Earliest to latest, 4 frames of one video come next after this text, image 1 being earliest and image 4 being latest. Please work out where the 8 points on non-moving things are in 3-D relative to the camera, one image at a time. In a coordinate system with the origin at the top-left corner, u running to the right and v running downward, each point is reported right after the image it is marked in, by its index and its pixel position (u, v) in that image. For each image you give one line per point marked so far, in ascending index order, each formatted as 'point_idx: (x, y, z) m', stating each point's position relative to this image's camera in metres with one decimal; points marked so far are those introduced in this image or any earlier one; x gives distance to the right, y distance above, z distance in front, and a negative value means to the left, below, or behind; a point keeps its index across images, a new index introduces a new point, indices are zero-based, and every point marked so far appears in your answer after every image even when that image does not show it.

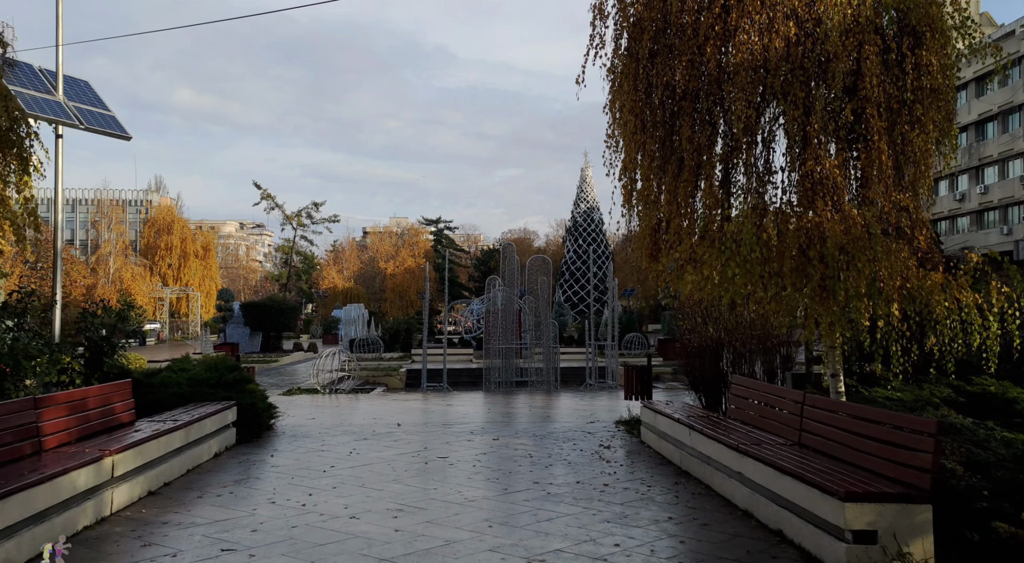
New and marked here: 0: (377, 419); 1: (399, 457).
0: (-1.8, -1.8, +12.7) m
1: (-1.1, -1.7, +9.1) m
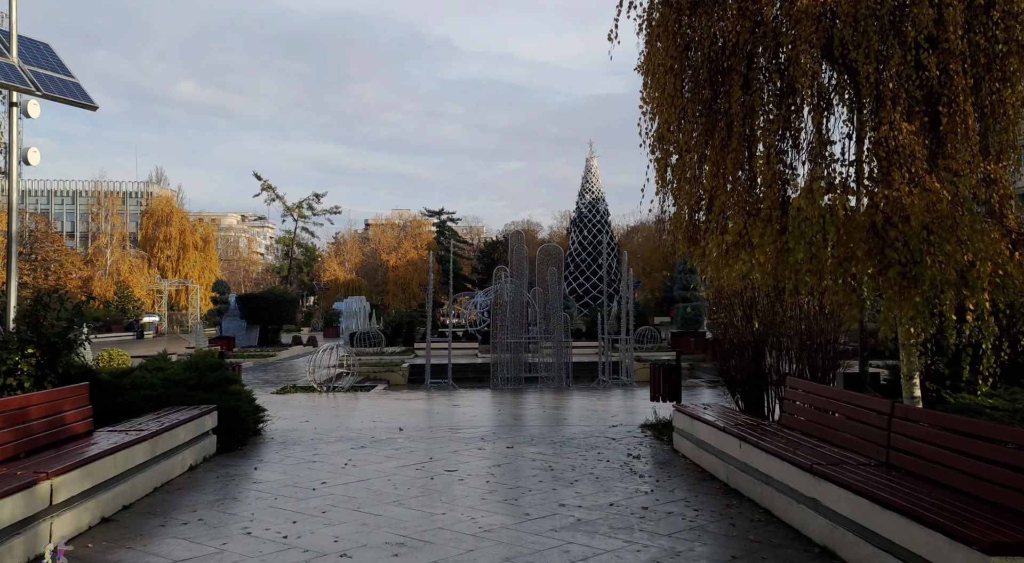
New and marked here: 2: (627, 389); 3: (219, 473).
0: (-1.6, -1.7, +11.5) m
1: (-0.9, -1.6, +7.9) m
2: (+2.4, -2.3, +19.8) m
3: (-2.4, -1.6, +7.9) m
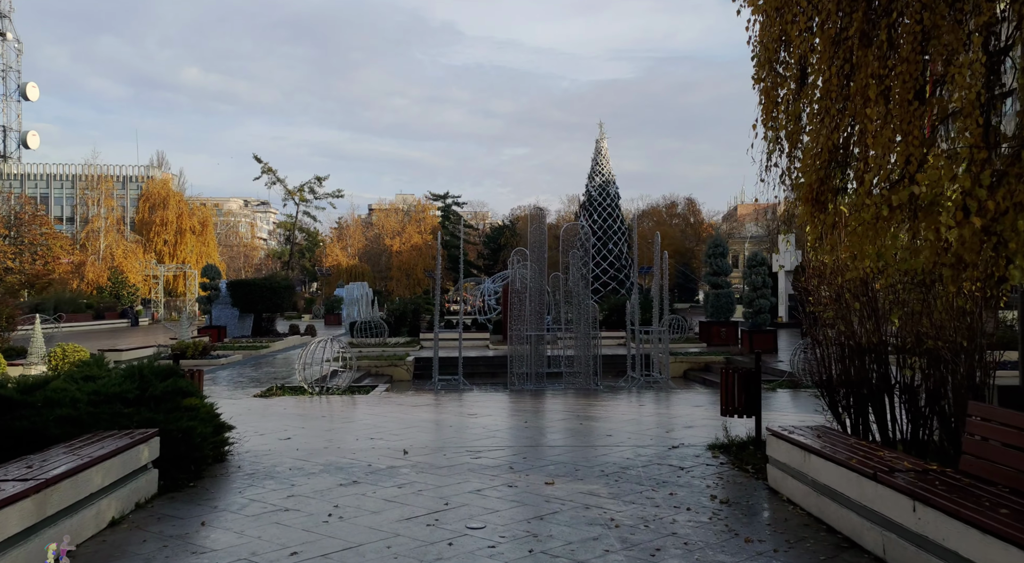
0: (-1.3, -1.5, +9.2) m
1: (-0.6, -1.5, +5.6) m
2: (+2.7, -2.0, +17.5) m
3: (-2.1, -1.5, +5.6) m
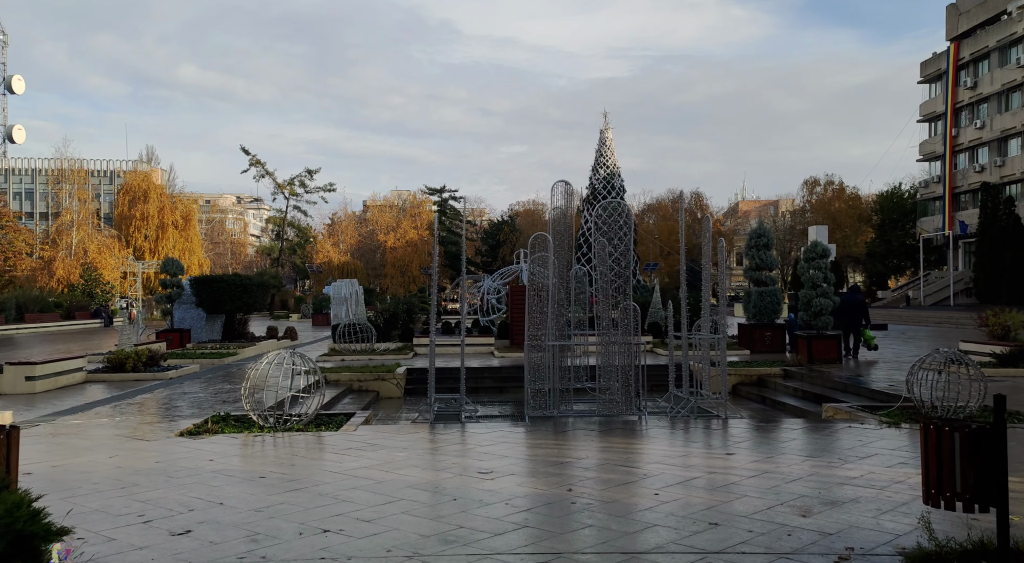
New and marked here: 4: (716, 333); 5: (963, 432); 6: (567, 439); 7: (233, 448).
0: (-1.1, -1.5, +5.5) m
1: (-0.4, -1.4, +2.0) m
2: (+3.0, -1.9, +13.8) m
3: (-1.9, -1.4, +1.9) m
4: (+3.3, -0.9, +15.5) m
5: (+2.3, -0.8, +4.9) m
6: (+0.6, -1.7, +10.0) m
7: (-2.7, -1.6, +9.1) m
